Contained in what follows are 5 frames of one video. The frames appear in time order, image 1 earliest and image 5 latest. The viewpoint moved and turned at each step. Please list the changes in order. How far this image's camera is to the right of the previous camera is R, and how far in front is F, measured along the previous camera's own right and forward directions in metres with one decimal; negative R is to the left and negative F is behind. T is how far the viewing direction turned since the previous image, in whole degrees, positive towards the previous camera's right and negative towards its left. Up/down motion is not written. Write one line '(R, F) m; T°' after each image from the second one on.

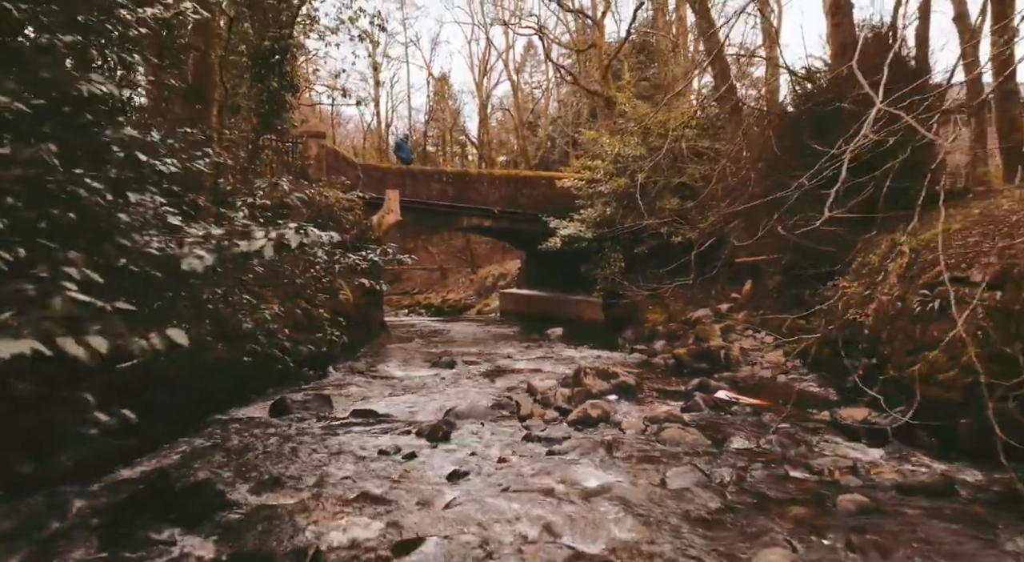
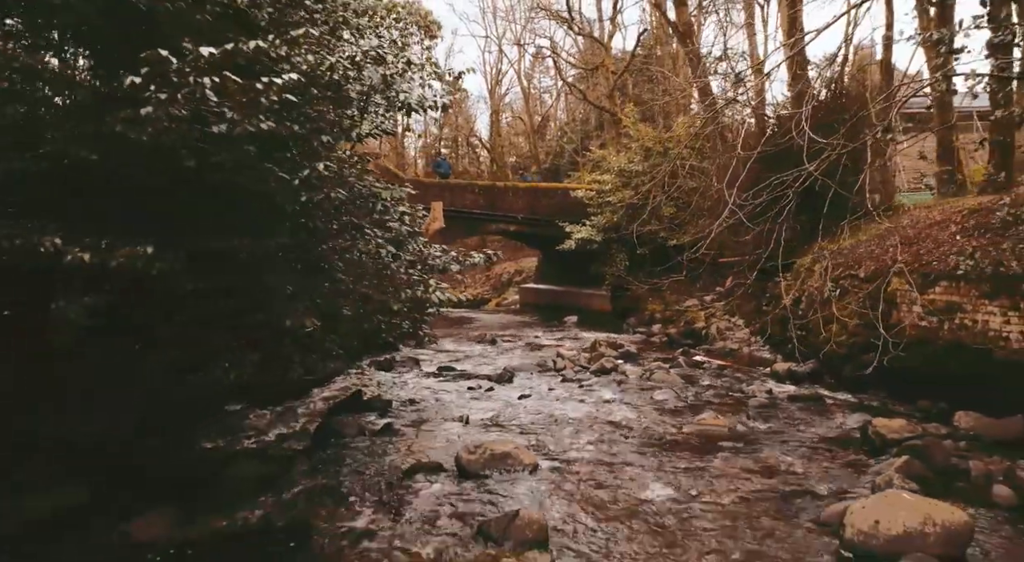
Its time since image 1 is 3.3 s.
(-0.6, -3.6) m; 0°
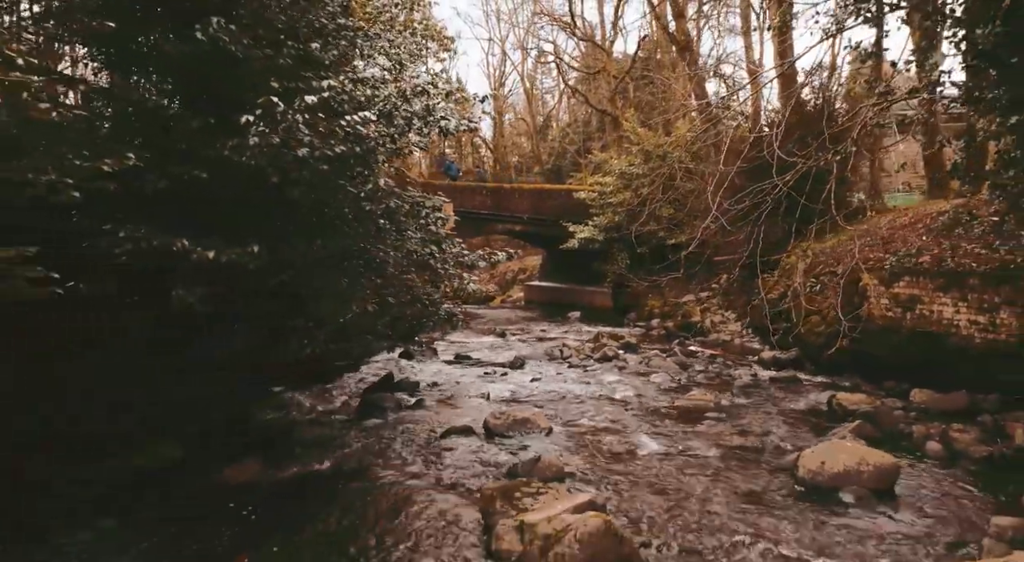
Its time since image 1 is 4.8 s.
(-0.2, -1.1) m; 0°
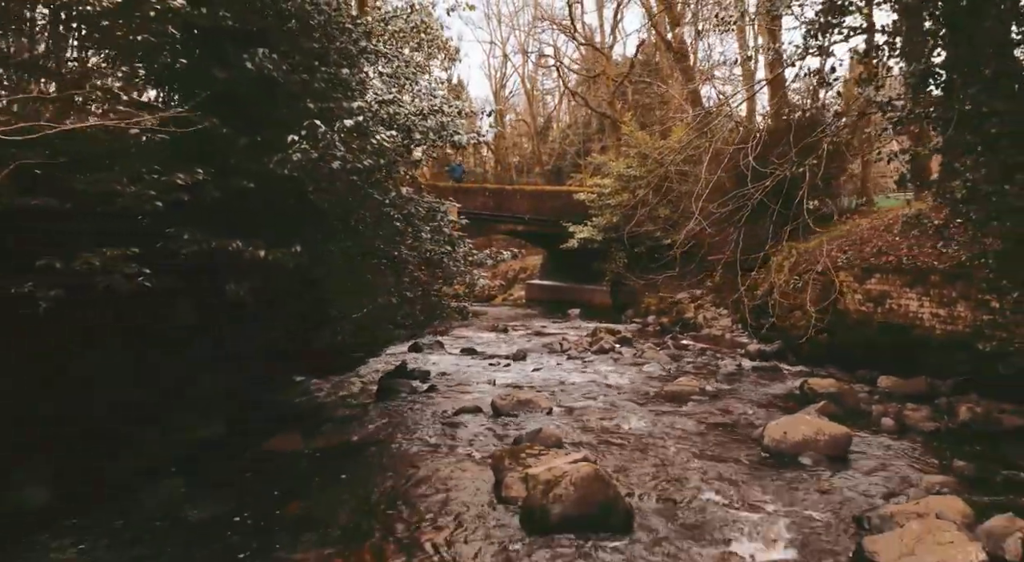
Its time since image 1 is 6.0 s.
(0.0, -0.9) m; 0°
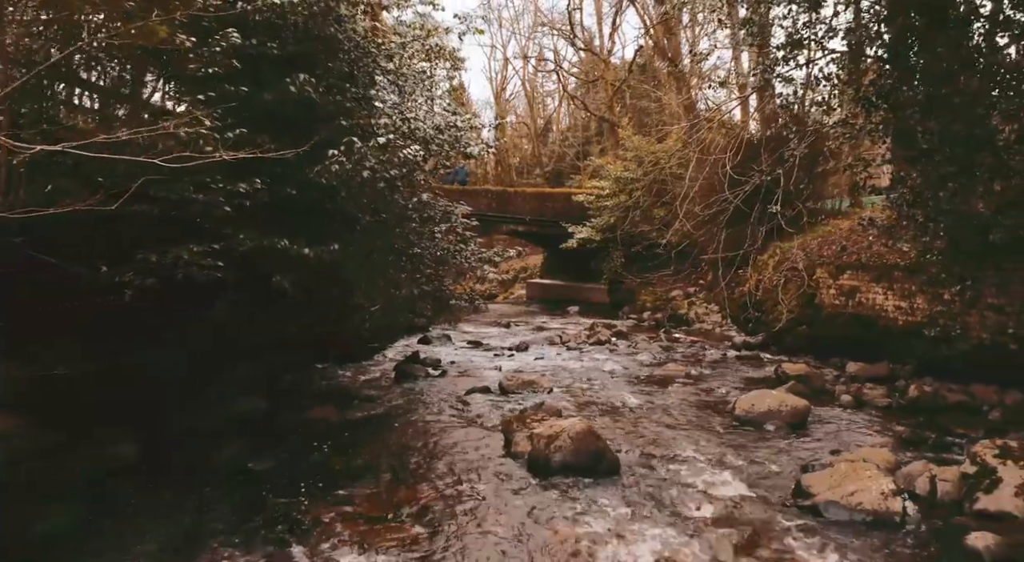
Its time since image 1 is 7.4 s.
(-0.1, -1.0) m; 0°
